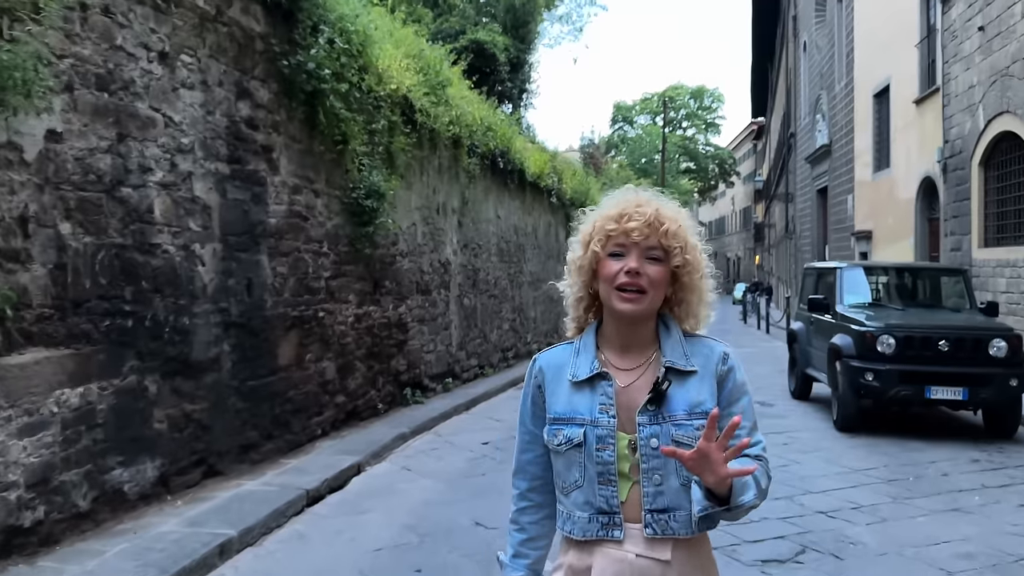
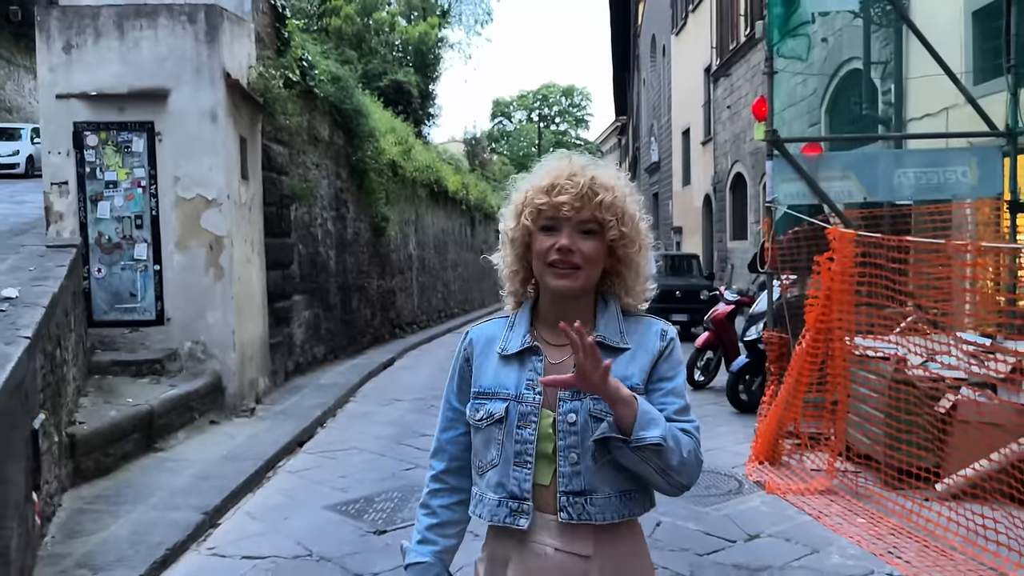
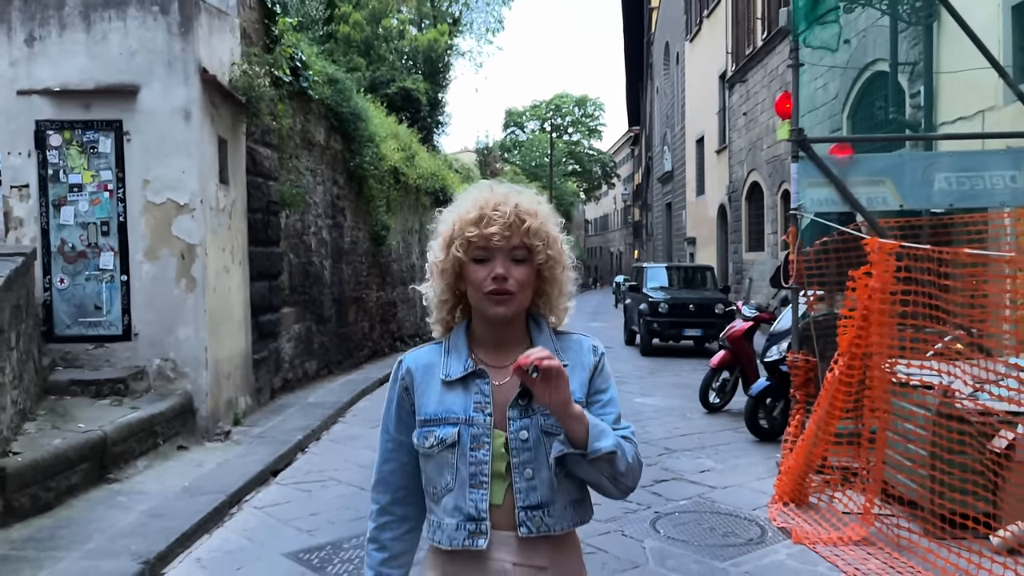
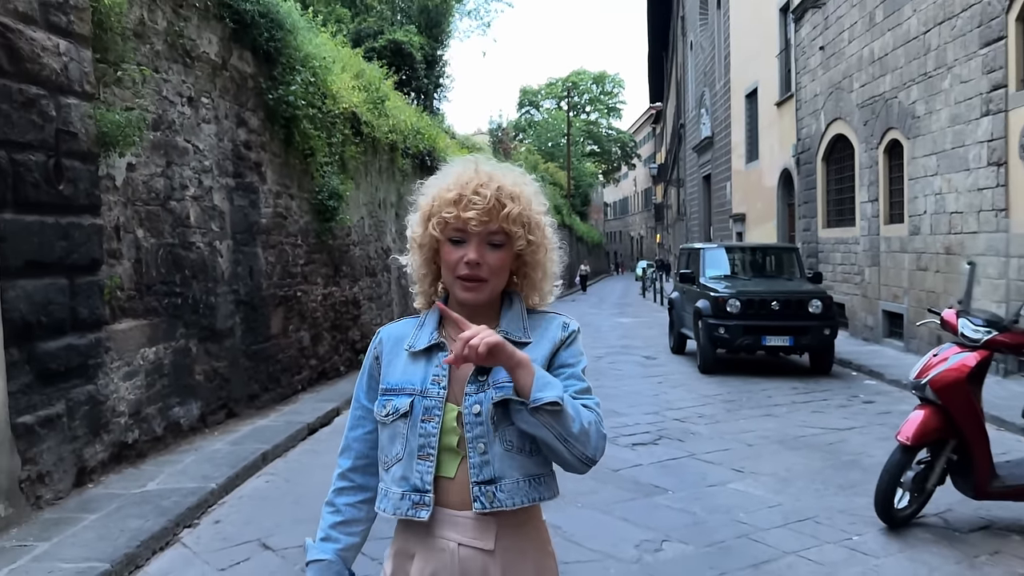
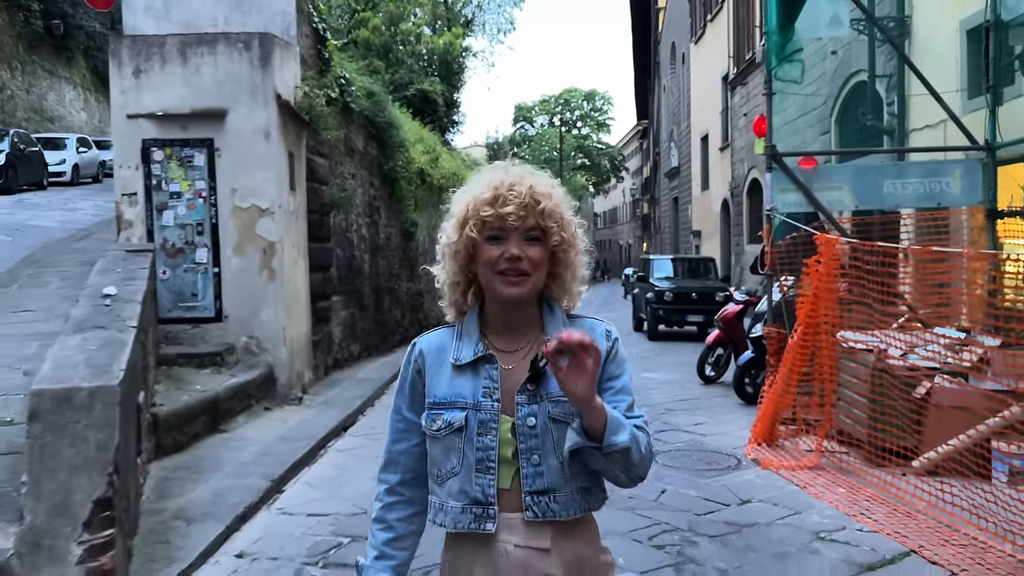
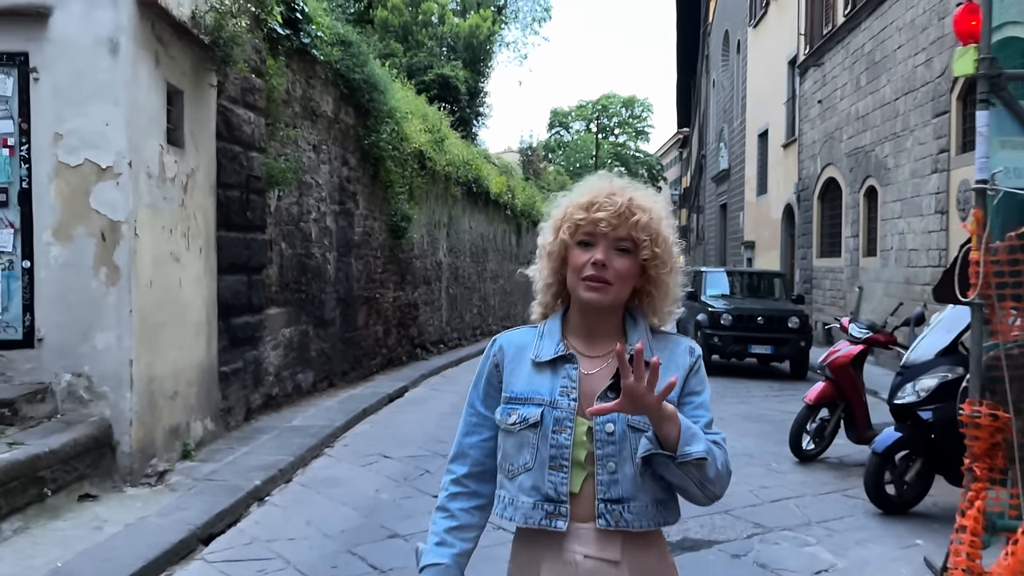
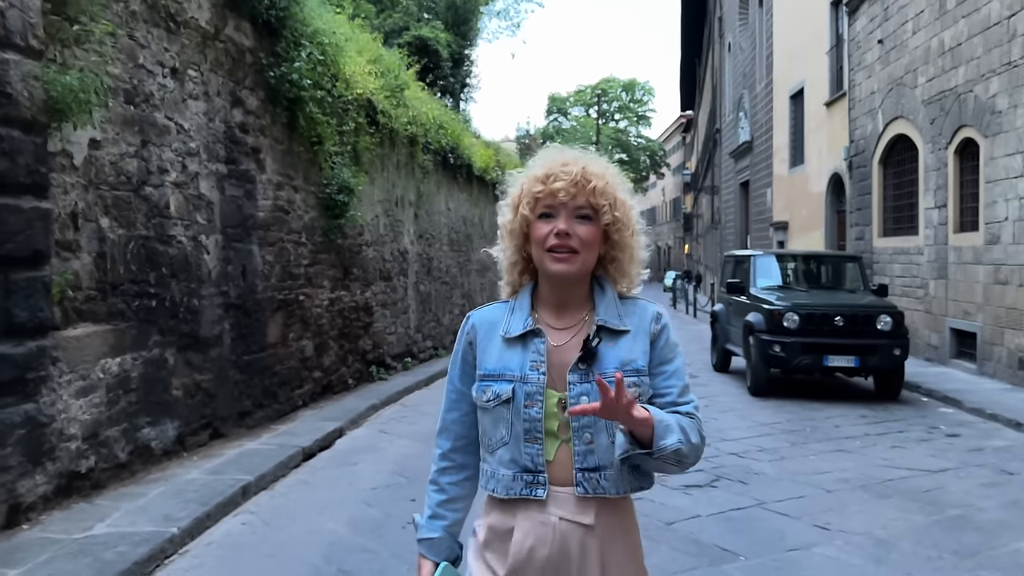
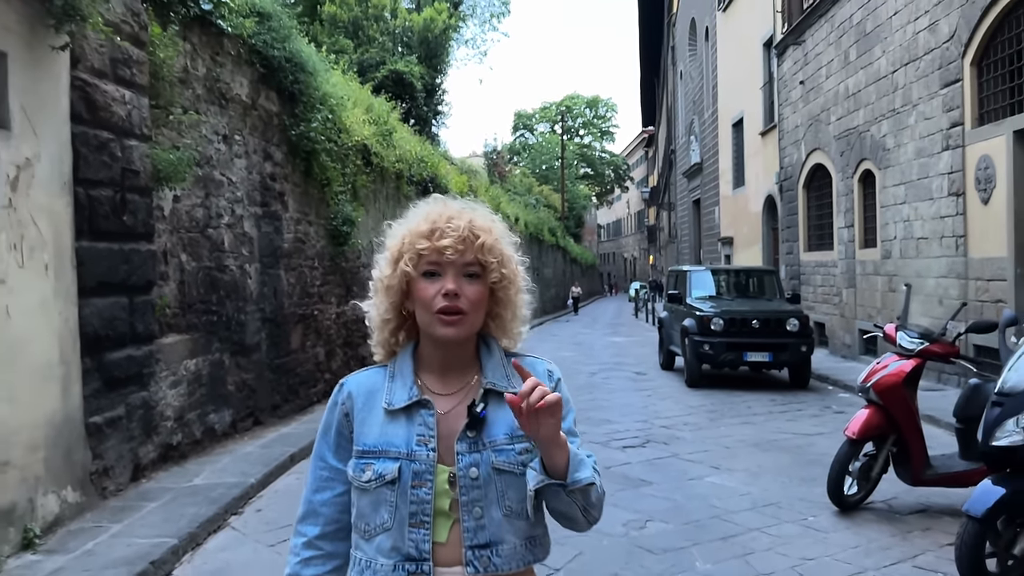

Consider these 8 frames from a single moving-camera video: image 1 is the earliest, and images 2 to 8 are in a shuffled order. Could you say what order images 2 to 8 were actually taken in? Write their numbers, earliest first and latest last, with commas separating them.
7, 4, 8, 6, 3, 2, 5
